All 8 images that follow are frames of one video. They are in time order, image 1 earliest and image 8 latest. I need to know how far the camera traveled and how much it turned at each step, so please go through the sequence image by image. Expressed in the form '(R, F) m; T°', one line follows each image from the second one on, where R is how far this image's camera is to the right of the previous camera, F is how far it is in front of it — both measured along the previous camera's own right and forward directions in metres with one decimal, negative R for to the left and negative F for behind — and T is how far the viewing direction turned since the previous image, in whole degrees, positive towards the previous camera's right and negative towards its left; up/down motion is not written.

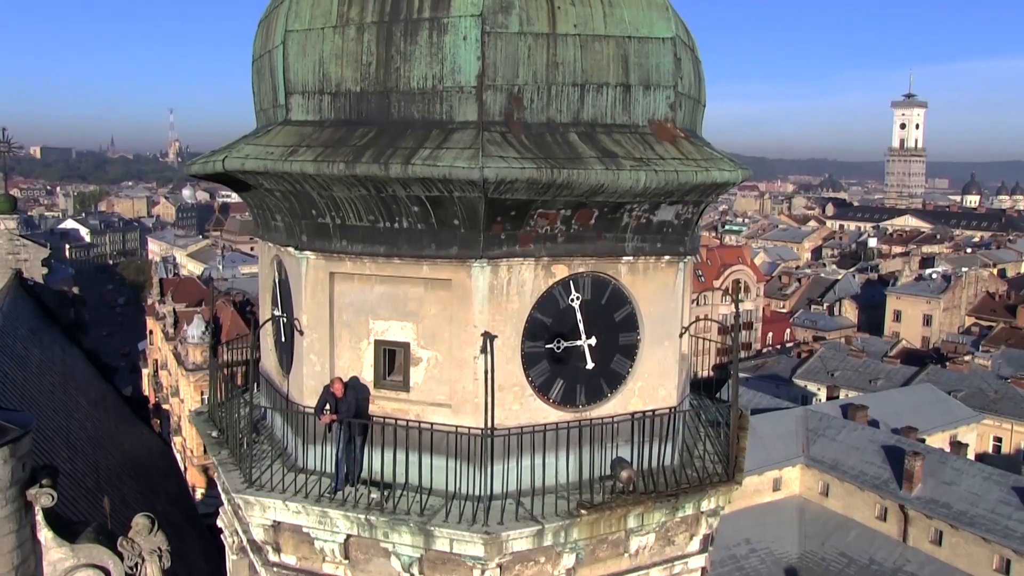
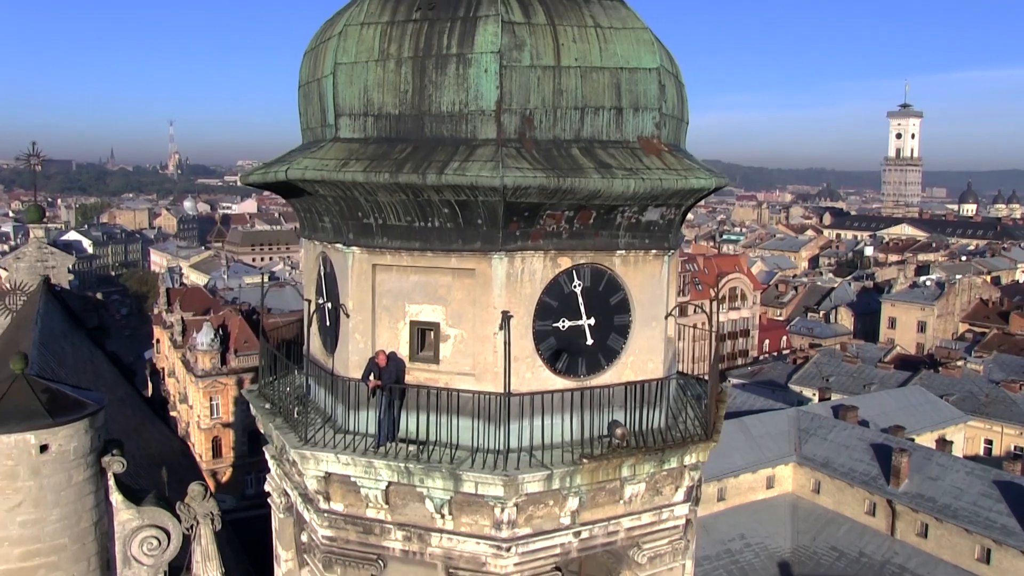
(-0.1, -1.2) m; 0°
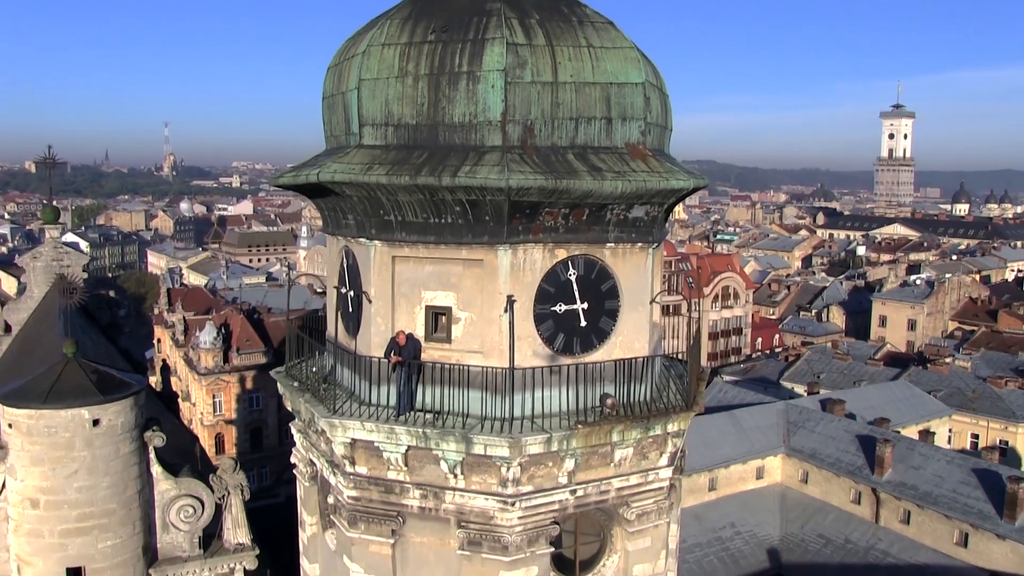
(-0.1, -1.0) m; 0°
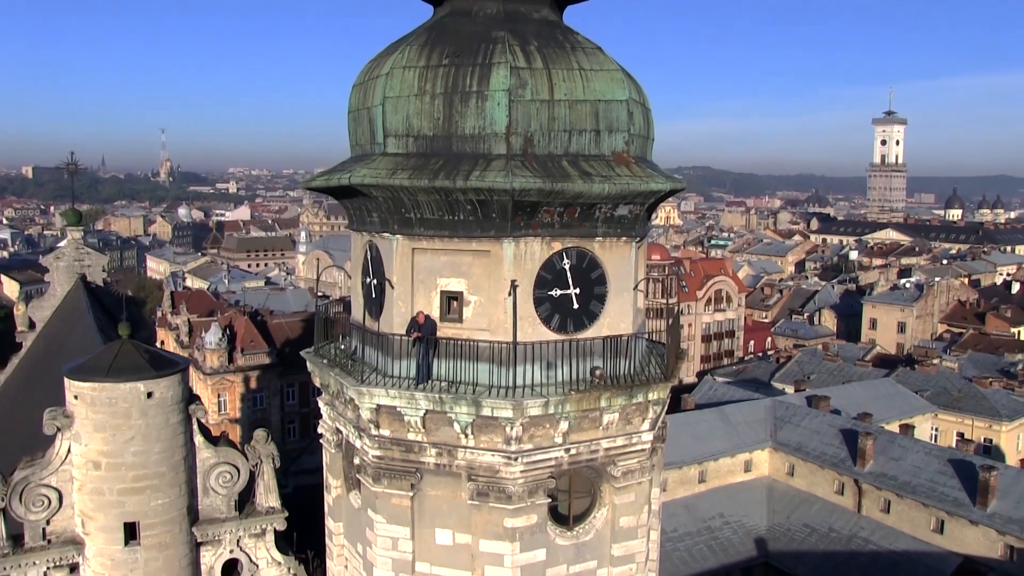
(-0.1, -1.3) m; 0°
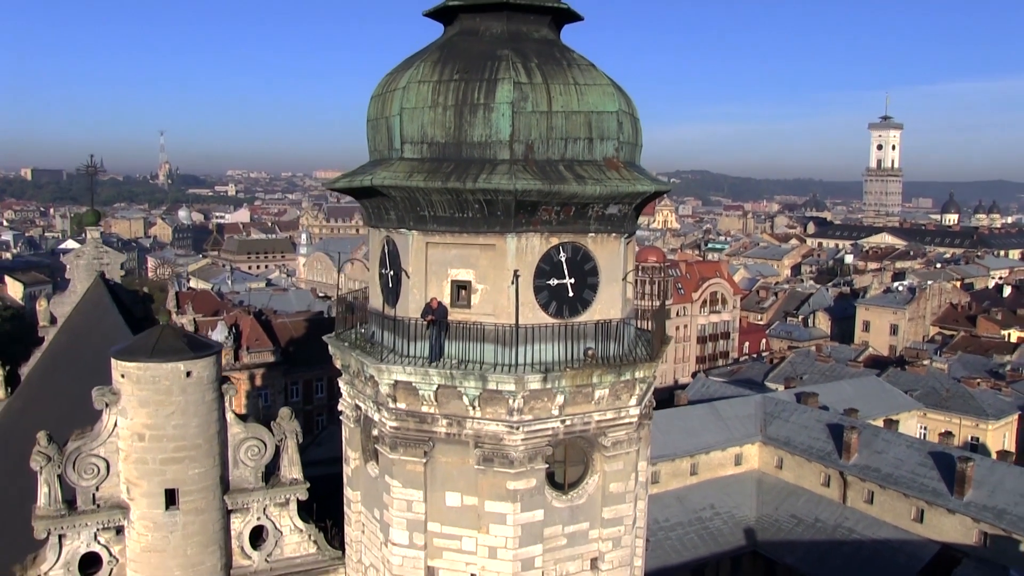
(-0.1, -1.2) m; 0°
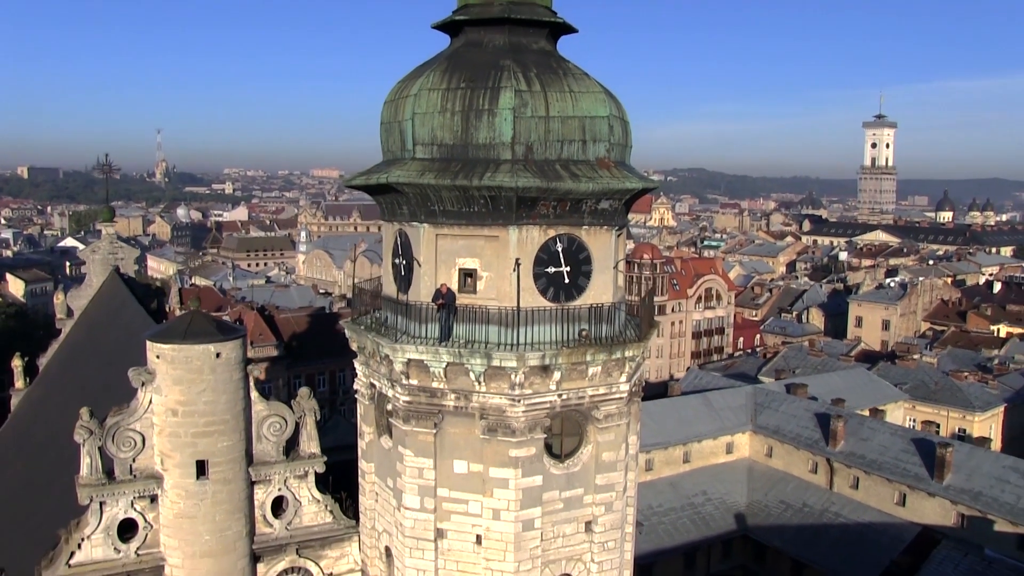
(-0.1, -1.1) m; 0°
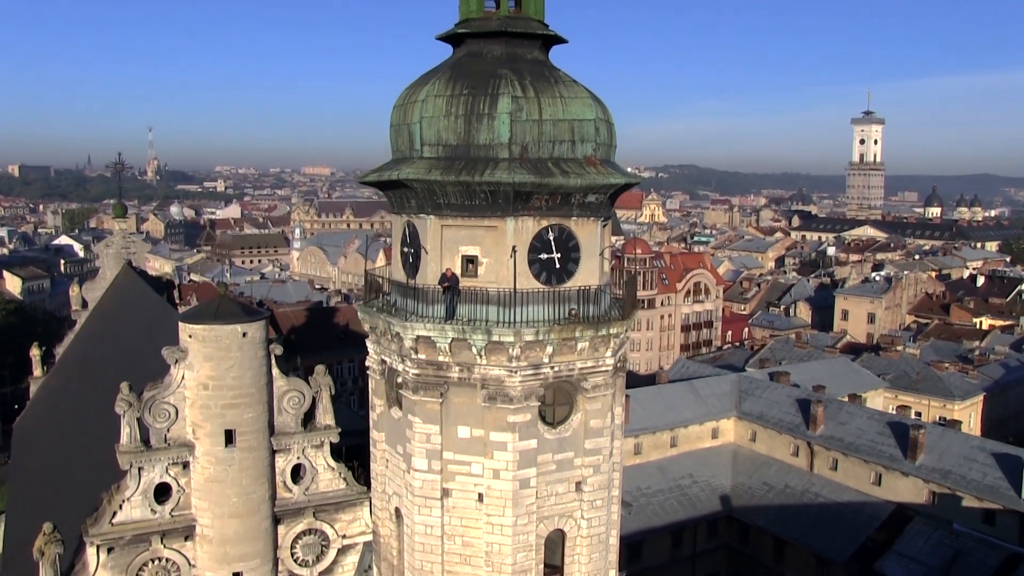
(-0.1, -1.4) m; +1°
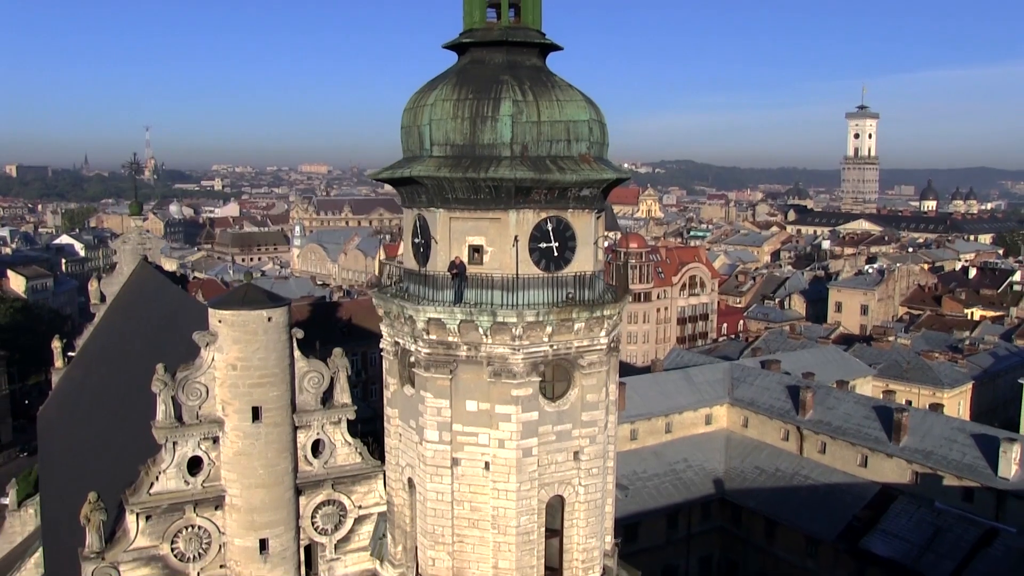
(-0.1, -1.3) m; 0°
